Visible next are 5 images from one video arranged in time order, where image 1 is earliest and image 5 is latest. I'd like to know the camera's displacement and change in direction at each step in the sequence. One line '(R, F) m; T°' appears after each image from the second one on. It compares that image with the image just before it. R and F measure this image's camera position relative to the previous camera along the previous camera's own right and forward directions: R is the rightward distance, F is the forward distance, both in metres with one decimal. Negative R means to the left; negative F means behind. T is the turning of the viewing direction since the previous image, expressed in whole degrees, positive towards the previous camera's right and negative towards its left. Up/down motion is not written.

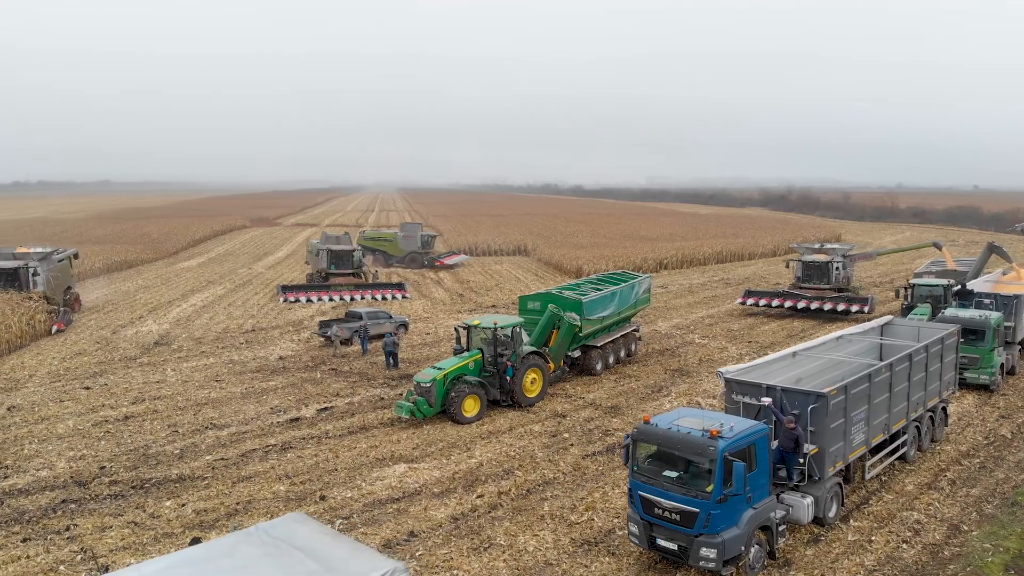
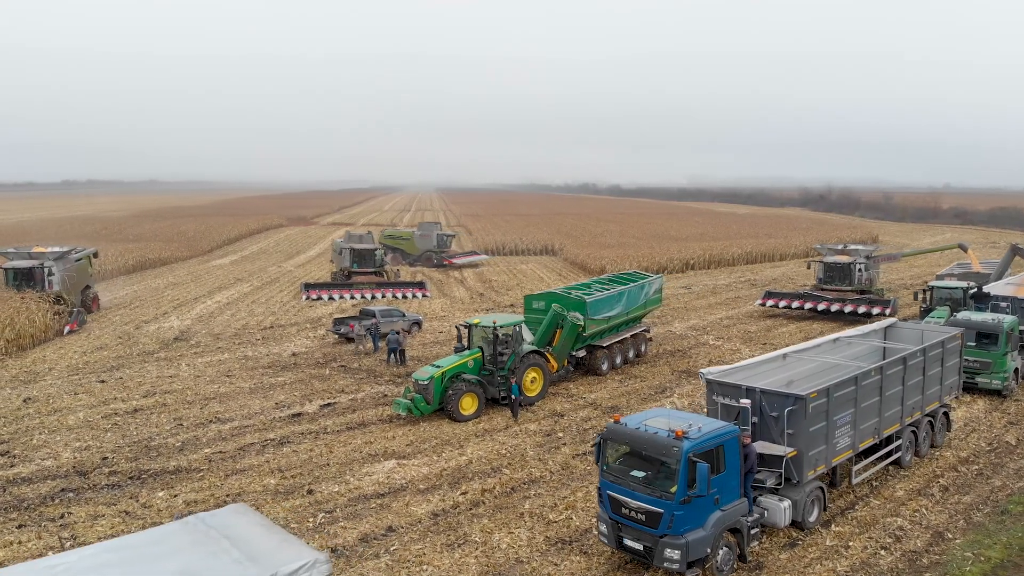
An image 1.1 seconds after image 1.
(+0.7, 0.0) m; -2°
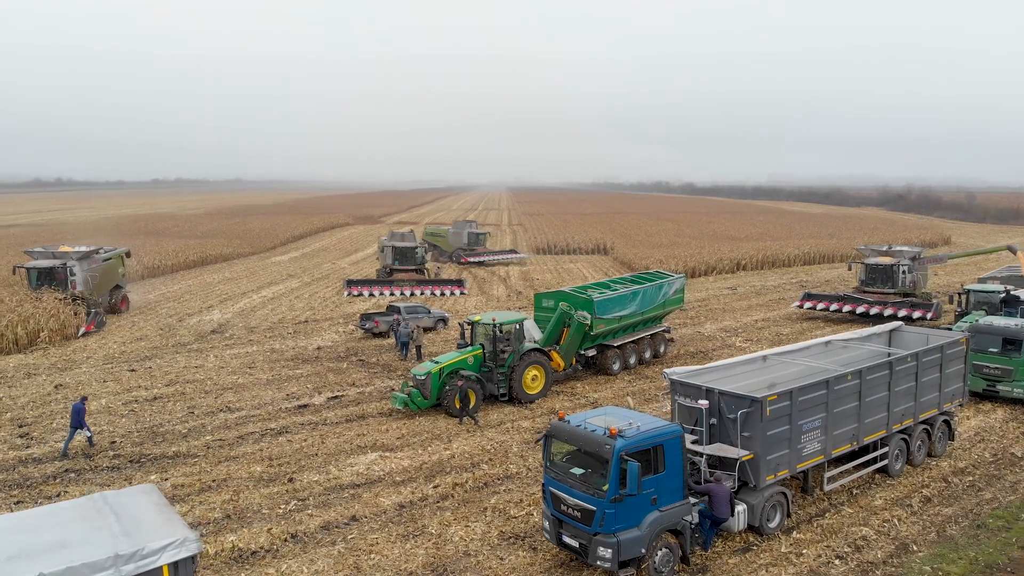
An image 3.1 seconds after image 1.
(+1.2, 0.0) m; -5°
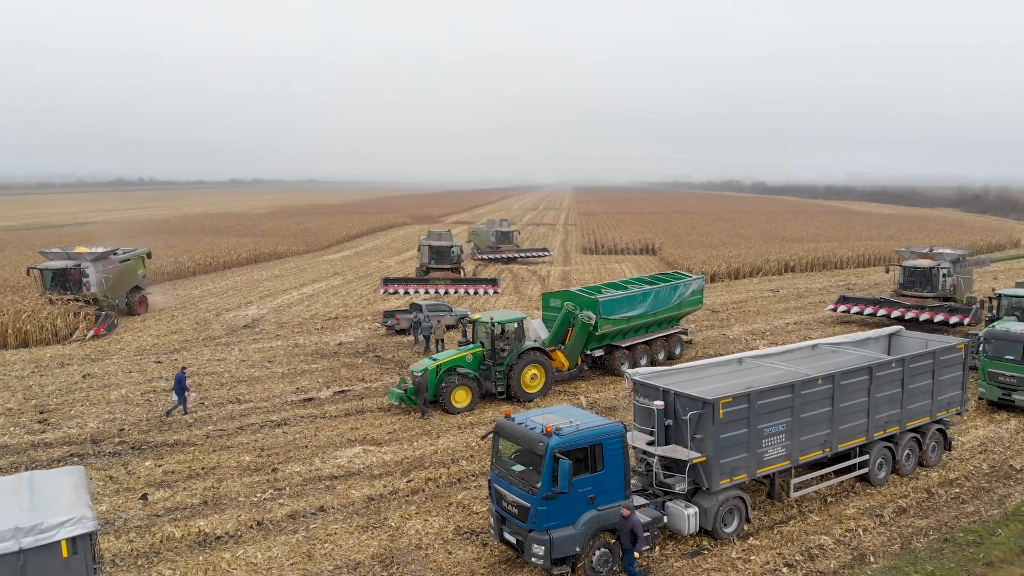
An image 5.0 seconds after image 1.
(+1.2, 0.0) m; -4°
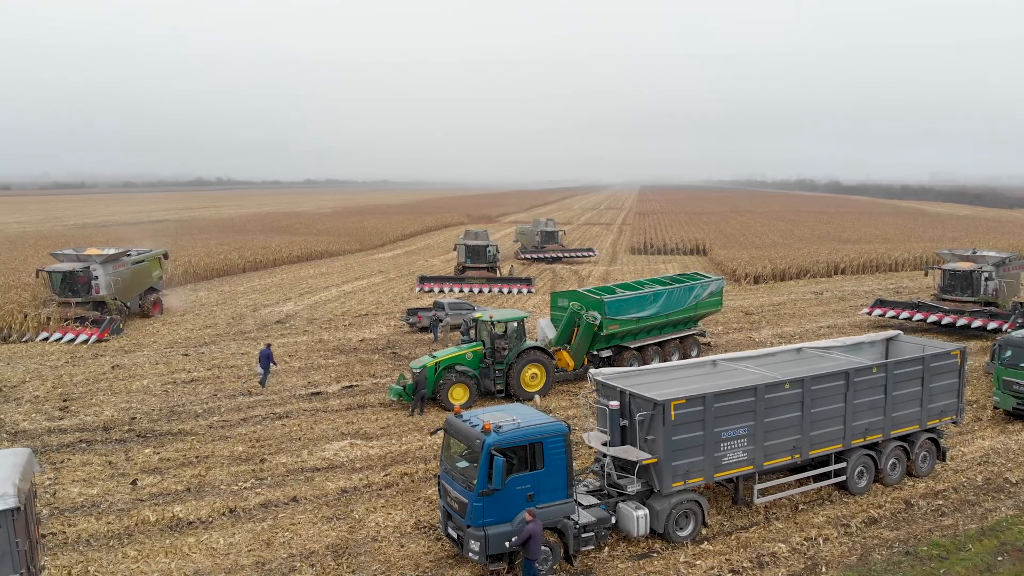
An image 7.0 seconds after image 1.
(+1.2, 0.0) m; -4°
